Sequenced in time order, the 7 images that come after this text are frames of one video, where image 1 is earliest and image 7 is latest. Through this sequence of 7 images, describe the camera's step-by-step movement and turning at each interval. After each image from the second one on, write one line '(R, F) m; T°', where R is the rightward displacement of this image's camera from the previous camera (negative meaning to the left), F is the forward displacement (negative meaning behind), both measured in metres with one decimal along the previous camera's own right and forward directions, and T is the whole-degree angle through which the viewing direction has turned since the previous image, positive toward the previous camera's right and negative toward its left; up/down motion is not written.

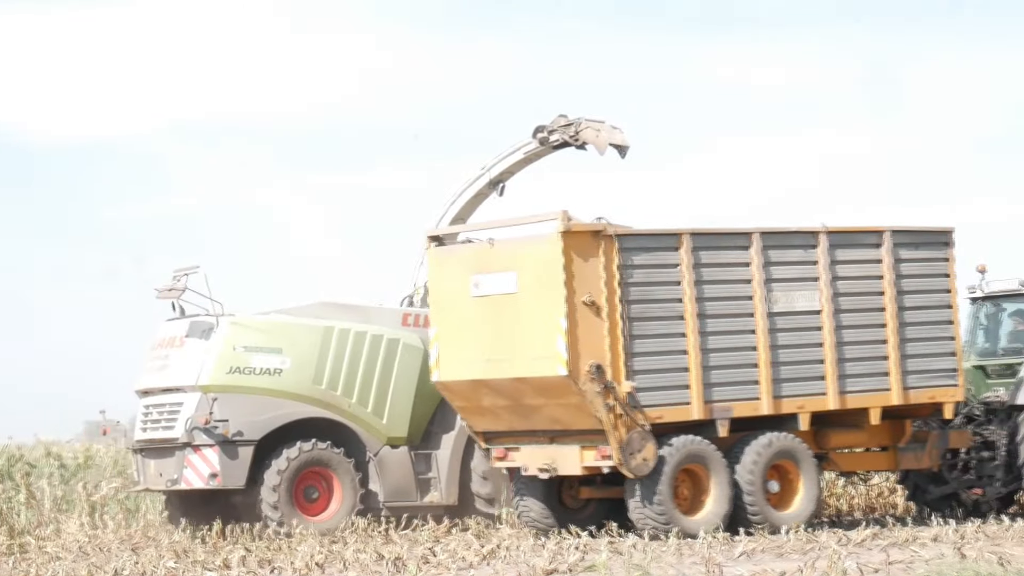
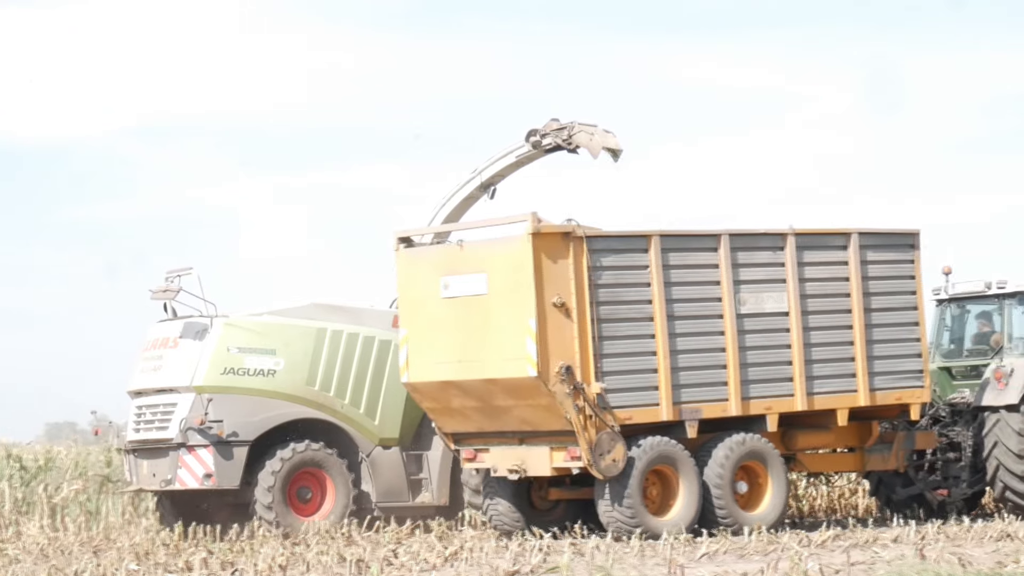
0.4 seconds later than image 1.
(+0.2, -0.1) m; 0°
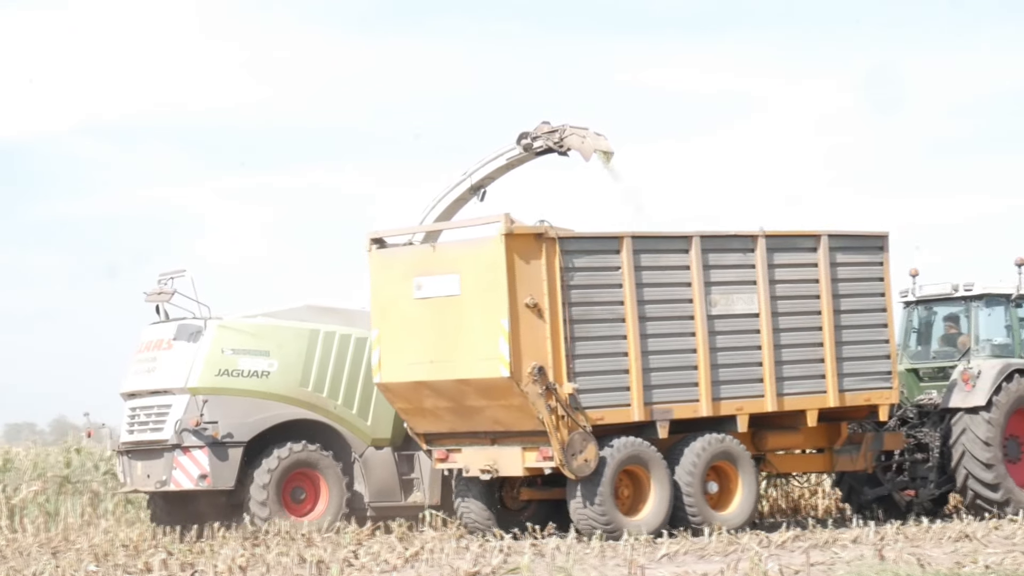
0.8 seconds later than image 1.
(+0.2, 0.0) m; 0°
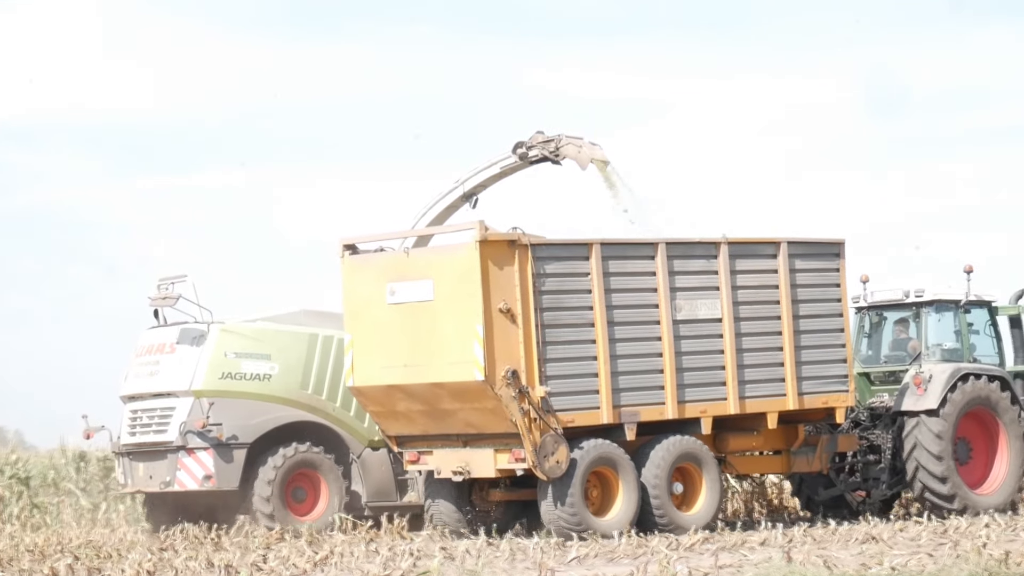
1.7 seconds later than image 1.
(+0.6, -0.3) m; -2°
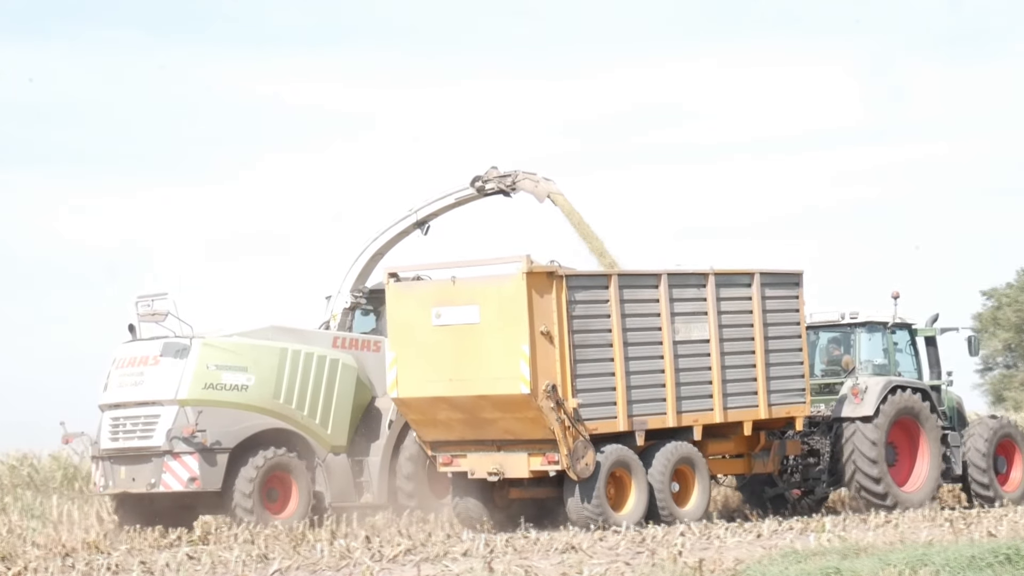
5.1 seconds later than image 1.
(-0.2, -0.8) m; +3°
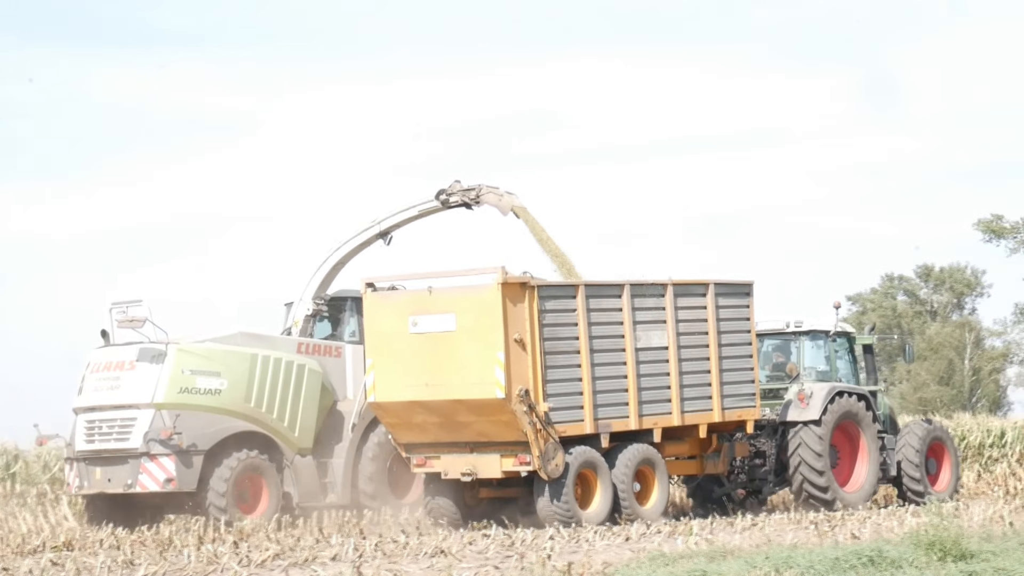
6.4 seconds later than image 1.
(+0.4, -0.4) m; 0°
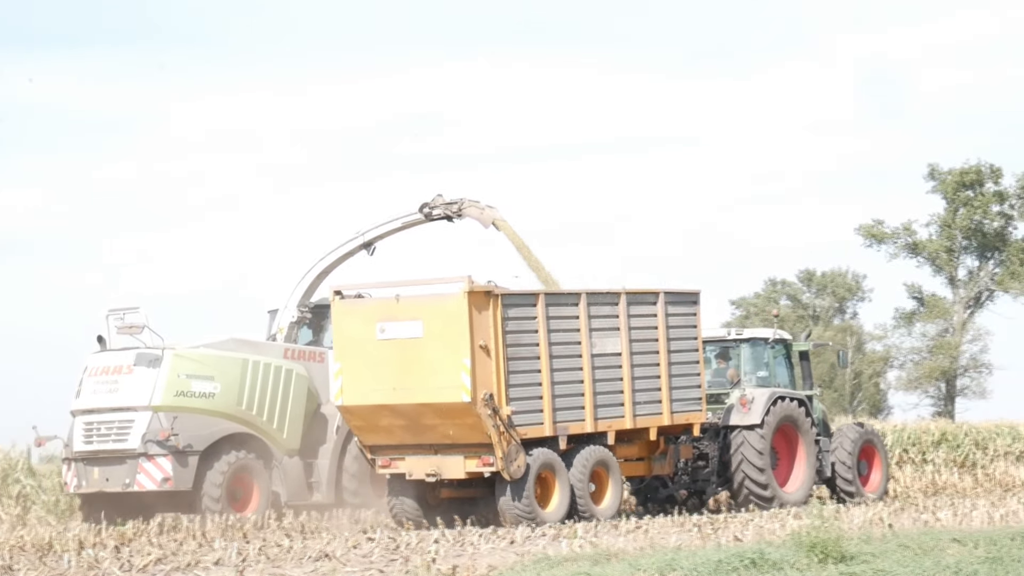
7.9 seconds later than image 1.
(+0.5, -0.3) m; -1°
